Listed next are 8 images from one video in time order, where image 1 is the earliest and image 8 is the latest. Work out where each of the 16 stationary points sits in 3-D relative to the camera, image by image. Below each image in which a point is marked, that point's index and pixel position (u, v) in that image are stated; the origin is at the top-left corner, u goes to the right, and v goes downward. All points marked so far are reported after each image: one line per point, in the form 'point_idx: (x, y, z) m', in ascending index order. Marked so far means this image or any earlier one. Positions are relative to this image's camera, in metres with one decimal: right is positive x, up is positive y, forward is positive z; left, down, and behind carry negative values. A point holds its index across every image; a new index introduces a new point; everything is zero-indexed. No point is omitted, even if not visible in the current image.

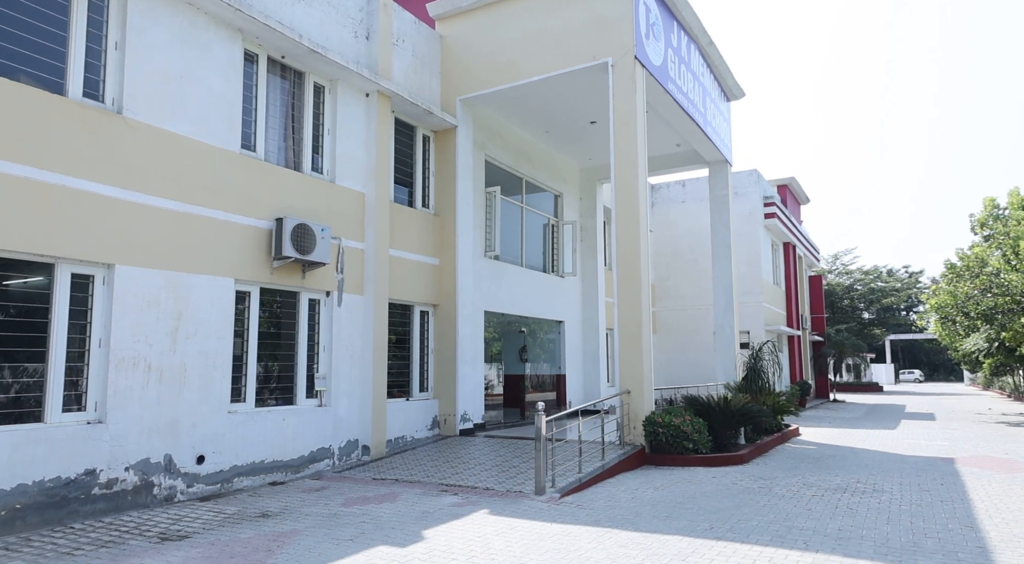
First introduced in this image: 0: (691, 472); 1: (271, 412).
0: (+2.4, -2.5, +9.7) m
1: (-3.0, -1.6, +9.1) m
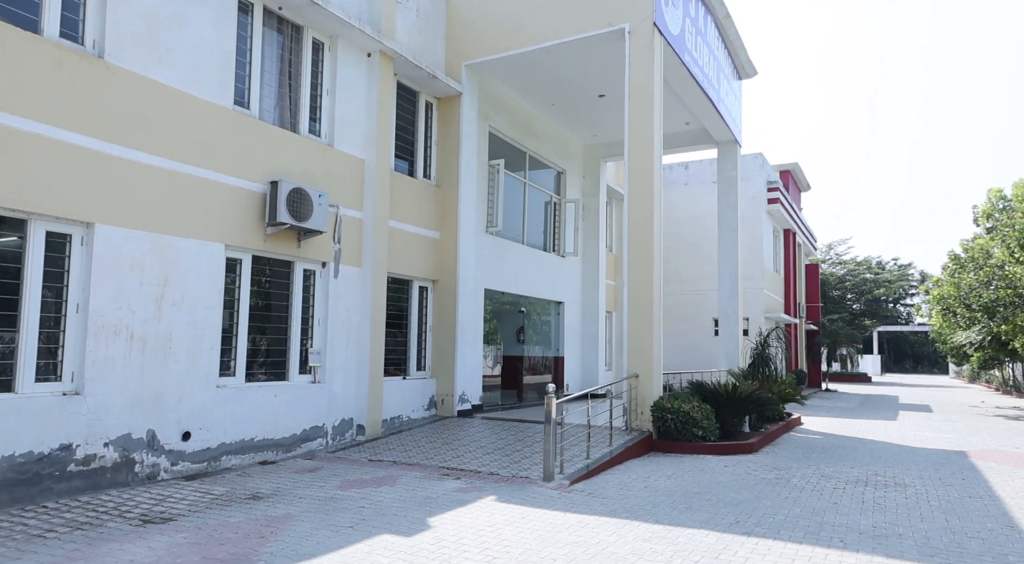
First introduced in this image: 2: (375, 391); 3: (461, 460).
0: (+2.4, -2.3, +9.3) m
1: (-2.9, -1.2, +8.6) m
2: (-1.9, -1.5, +10.2) m
3: (-0.6, -2.1, +8.7) m
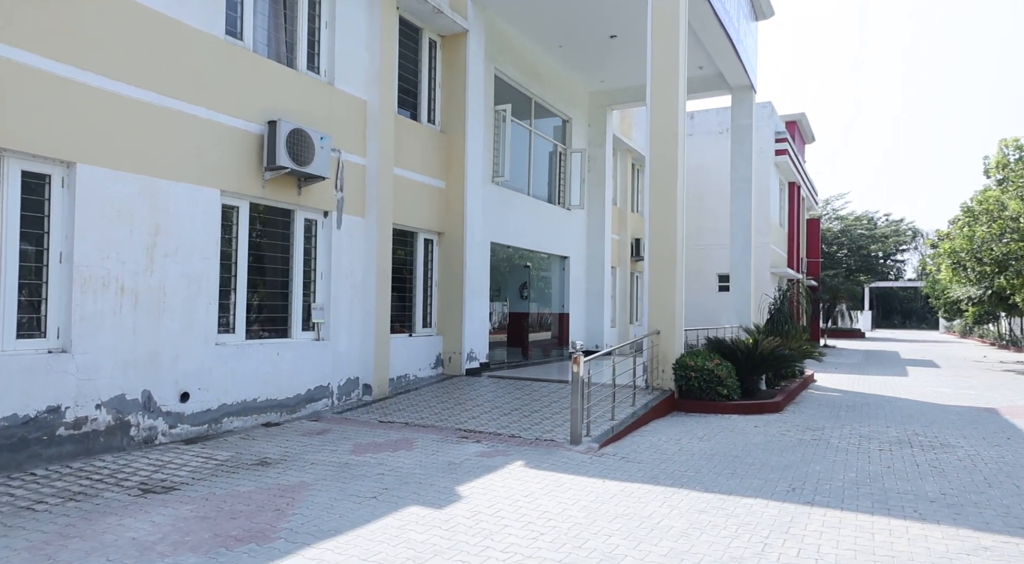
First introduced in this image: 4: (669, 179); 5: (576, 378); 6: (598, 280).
0: (+2.6, -1.7, +8.8) m
1: (-2.7, -0.7, +8.0) m
2: (-1.7, -0.9, +9.7) m
3: (-0.4, -1.6, +8.2) m
4: (+2.1, +1.4, +9.9) m
5: (+0.6, -0.9, +7.2) m
6: (+2.0, 0.0, +17.1) m
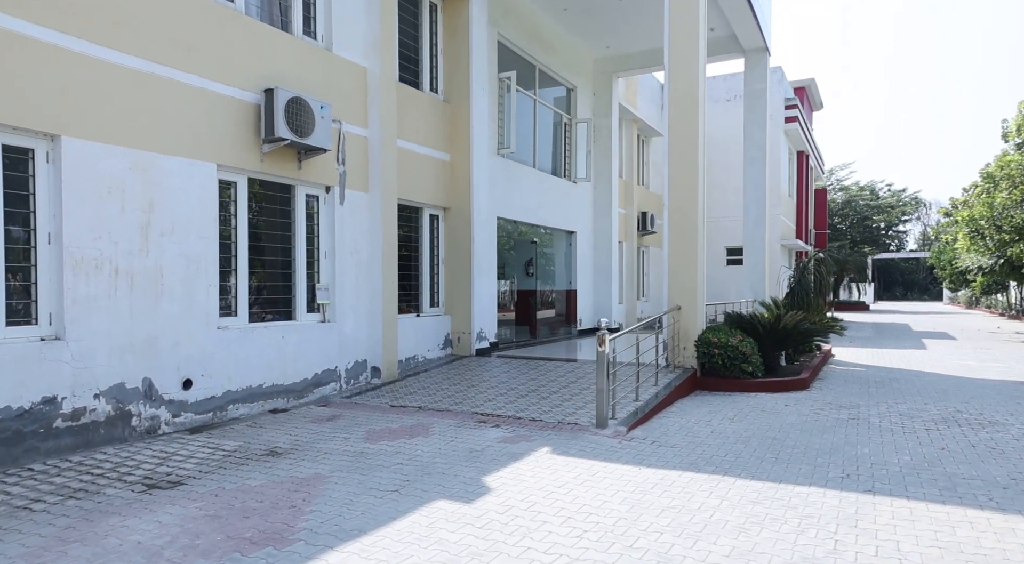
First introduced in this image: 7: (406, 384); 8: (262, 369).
0: (+2.8, -1.4, +8.5) m
1: (-2.5, -0.5, +7.6) m
2: (-1.5, -0.6, +9.2) m
3: (-0.2, -1.3, +7.8) m
4: (+2.3, +1.7, +9.4) m
5: (+0.8, -0.7, +6.8) m
6: (+2.1, +0.6, +16.7) m
7: (-1.3, -1.3, +9.0) m
8: (-2.6, -0.9, +7.5) m
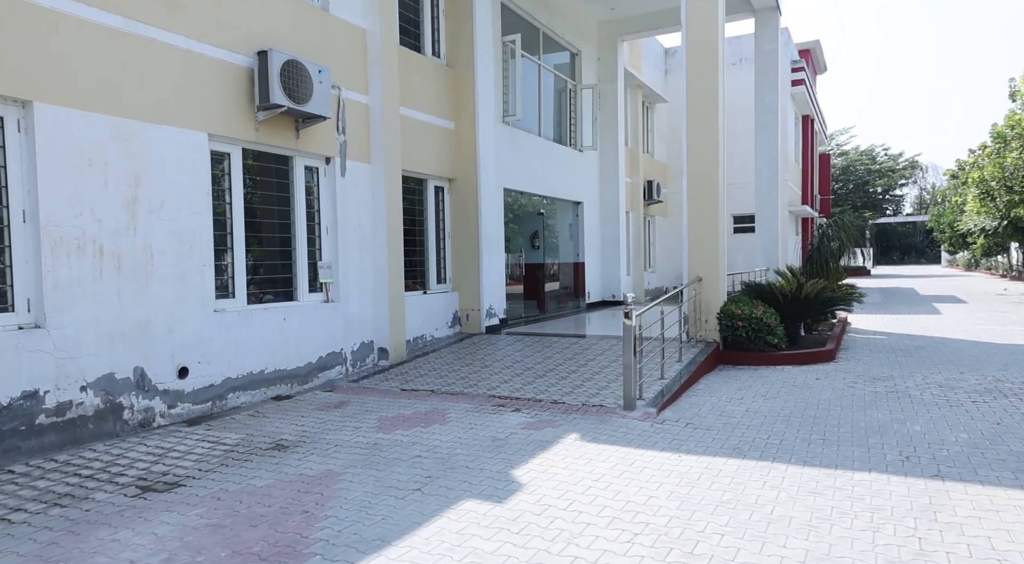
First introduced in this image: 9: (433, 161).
0: (+3.0, -1.0, +8.0) m
1: (-2.4, -0.3, +7.1) m
2: (-1.4, -0.3, +8.8) m
3: (0.0, -1.0, +7.3) m
4: (+2.4, +2.1, +8.9) m
5: (+1.0, -0.5, +6.3) m
6: (+2.2, +1.2, +16.2) m
7: (-1.1, -1.0, +8.6) m
8: (-2.4, -0.7, +7.0) m
9: (-1.1, +1.6, +10.0) m
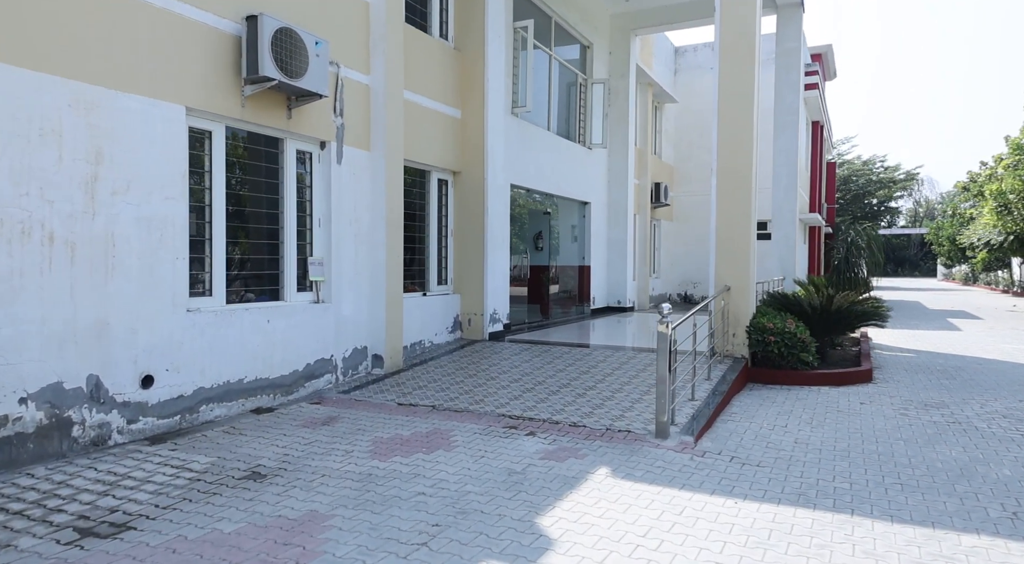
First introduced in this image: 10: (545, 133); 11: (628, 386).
0: (+3.1, -1.1, +7.3) m
1: (-2.2, -0.2, +6.2) m
2: (-1.3, -0.3, +7.9) m
3: (+0.1, -1.1, +6.5) m
4: (+2.6, +2.0, +8.1) m
5: (+1.1, -0.5, +5.5) m
6: (+2.3, +1.1, +15.4) m
7: (-1.0, -1.0, +7.7) m
8: (-2.3, -0.7, +6.2) m
9: (-0.9, +1.6, +9.2) m
10: (+0.6, +2.5, +12.4) m
11: (+1.1, -1.0, +7.1) m
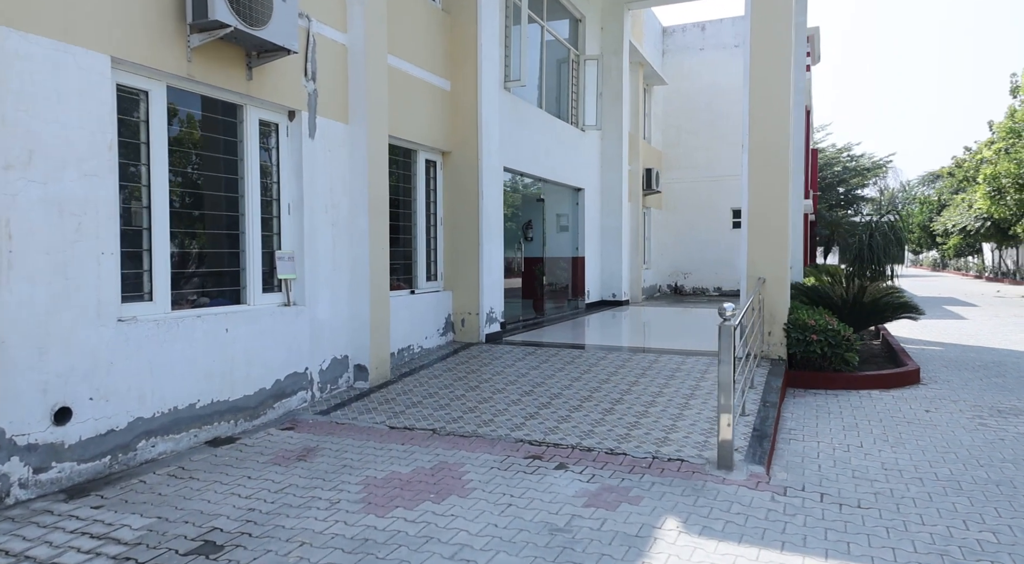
0: (+3.2, -1.0, +6.3) m
1: (-2.1, -0.2, +5.0) m
2: (-1.2, -0.3, +6.7) m
3: (+0.2, -1.0, +5.4) m
4: (+2.6, +2.1, +7.0) m
5: (+1.3, -0.5, +4.4) m
6: (+2.0, +1.3, +14.3) m
7: (-1.0, -1.0, +6.6) m
8: (-2.1, -0.7, +4.9) m
9: (-1.0, +1.7, +8.0) m
10: (+0.4, +2.6, +11.3) m
11: (+1.2, -1.0, +6.0) m
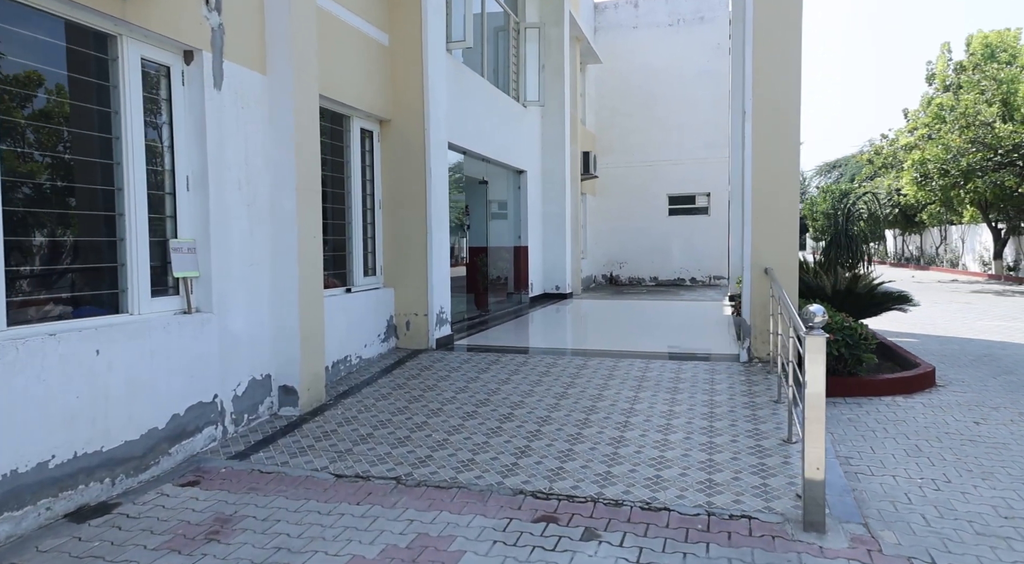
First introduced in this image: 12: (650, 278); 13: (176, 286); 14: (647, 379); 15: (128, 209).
0: (+3.0, -1.0, +5.3) m
1: (-2.1, -0.3, +3.4) m
2: (-1.4, -0.3, +5.2) m
3: (+0.2, -1.0, +4.1) m
4: (+2.3, +2.1, +6.0) m
5: (+1.3, -0.4, +3.3) m
6: (+0.8, +1.4, +13.1) m
7: (-1.2, -0.9, +5.1) m
8: (-2.1, -0.7, +3.4) m
9: (-1.3, +1.7, +6.5) m
10: (-0.4, +2.7, +9.9) m
11: (+1.1, -0.9, +4.8) m
12: (+3.4, +0.1, +17.8) m
13: (-2.0, 0.0, +4.3) m
14: (+1.1, -0.8, +5.9) m
15: (-2.1, +0.4, +4.0) m
